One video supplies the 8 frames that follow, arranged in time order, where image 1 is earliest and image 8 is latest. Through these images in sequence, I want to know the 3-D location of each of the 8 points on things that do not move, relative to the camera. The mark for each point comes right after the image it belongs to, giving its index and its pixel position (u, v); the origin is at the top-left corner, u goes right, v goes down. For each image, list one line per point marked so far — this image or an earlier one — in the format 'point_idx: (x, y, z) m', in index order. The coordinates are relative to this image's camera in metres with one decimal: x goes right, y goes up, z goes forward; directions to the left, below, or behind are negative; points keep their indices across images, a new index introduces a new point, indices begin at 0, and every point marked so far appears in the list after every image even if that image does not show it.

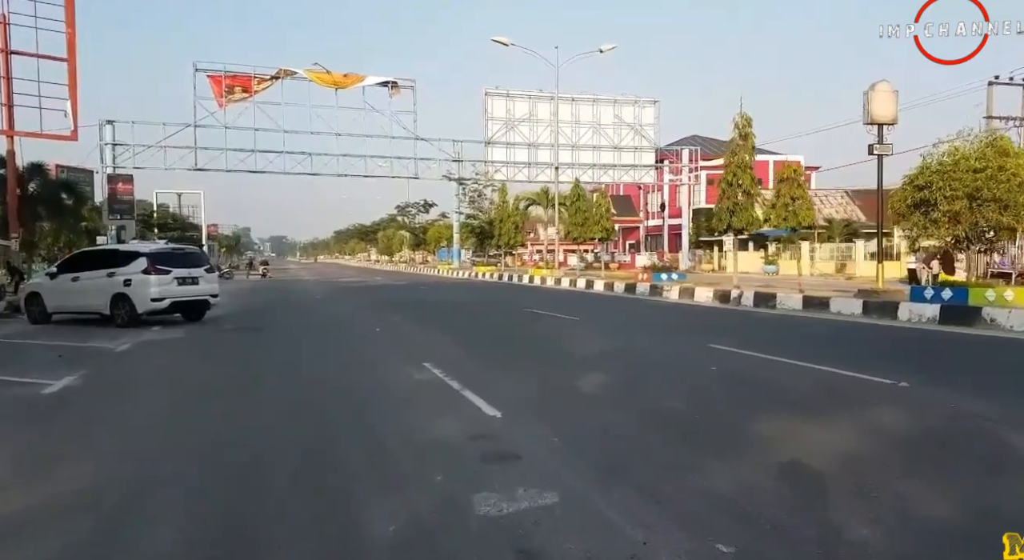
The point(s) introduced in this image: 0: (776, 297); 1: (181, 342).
0: (+5.4, -0.3, +15.7) m
1: (-6.3, -1.2, +15.0) m
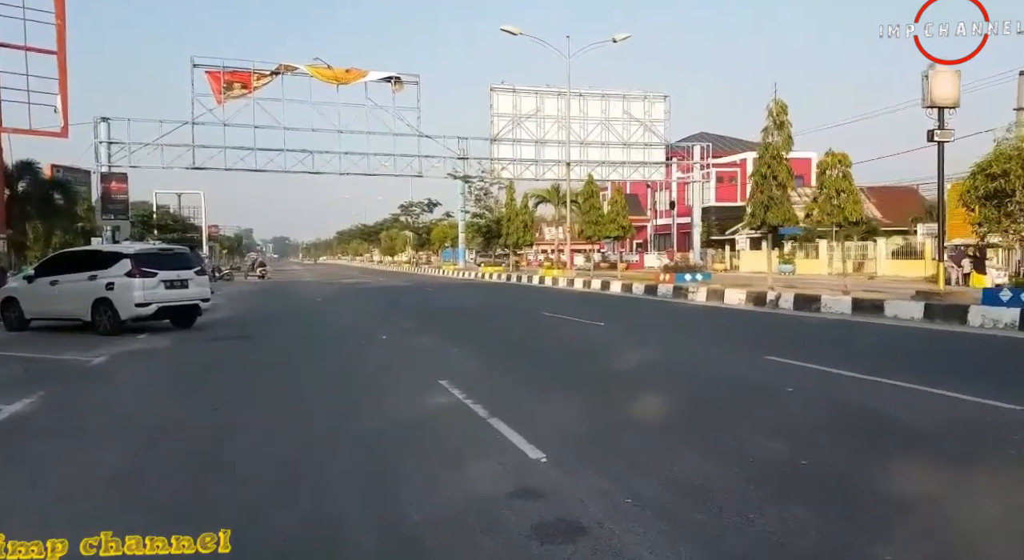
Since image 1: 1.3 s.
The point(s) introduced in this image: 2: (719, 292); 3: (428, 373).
0: (+5.7, -0.4, +14.3) m
1: (-6.0, -1.2, +13.7) m
2: (+5.0, -0.3, +18.3) m
3: (-1.3, -1.4, +11.4) m
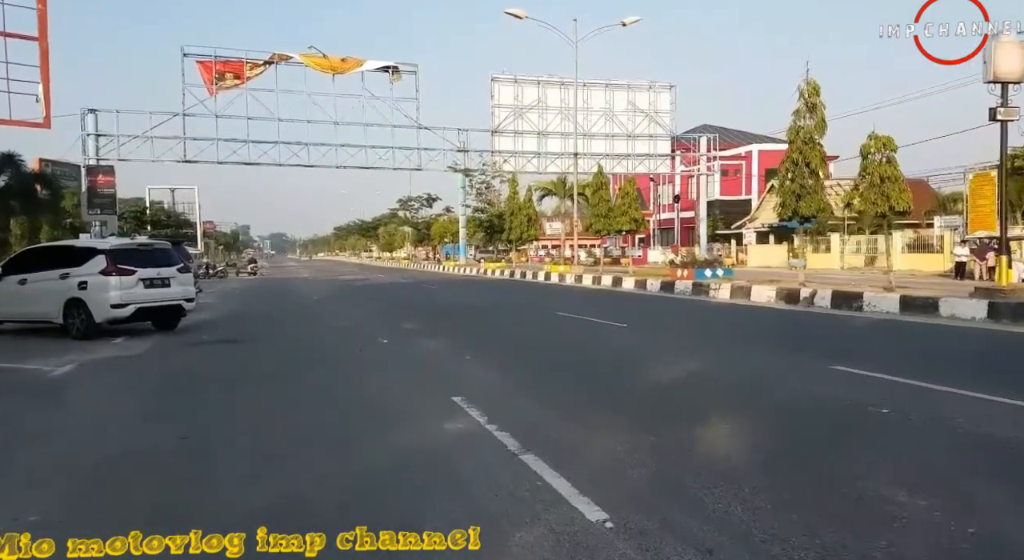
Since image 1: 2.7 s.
0: (+5.9, -0.3, +13.1) m
1: (-5.8, -1.2, +12.4) m
2: (+5.2, -0.2, +17.1) m
3: (-1.0, -1.4, +10.2) m
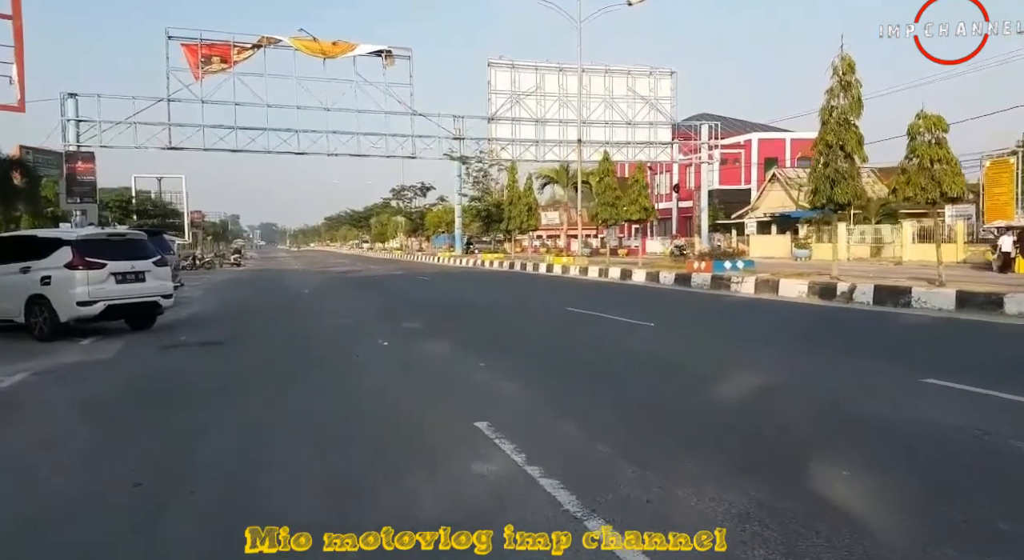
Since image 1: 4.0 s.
0: (+6.1, -0.2, +11.9) m
1: (-5.6, -1.1, +11.1) m
2: (+5.3, 0.0, +15.9) m
3: (-0.8, -1.3, +8.9) m
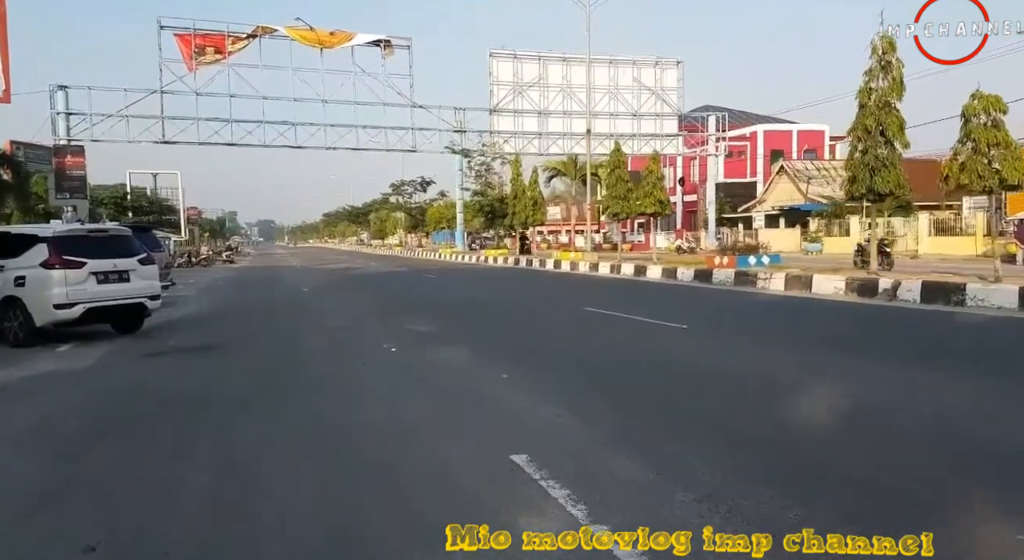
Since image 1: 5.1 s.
0: (+6.3, -0.1, +10.9) m
1: (-5.3, -1.1, +10.1) m
2: (+5.6, 0.0, +14.9) m
3: (-0.6, -1.3, +8.0) m
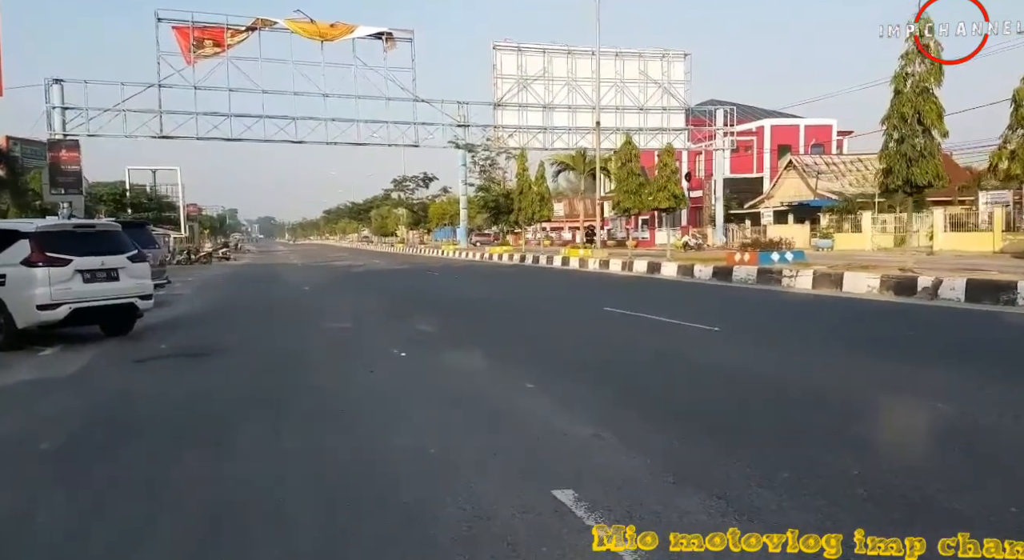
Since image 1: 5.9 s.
0: (+6.5, -0.1, +10.2) m
1: (-5.1, -1.1, +9.4) m
2: (+5.8, +0.1, +14.1) m
3: (-0.3, -1.3, +7.2) m
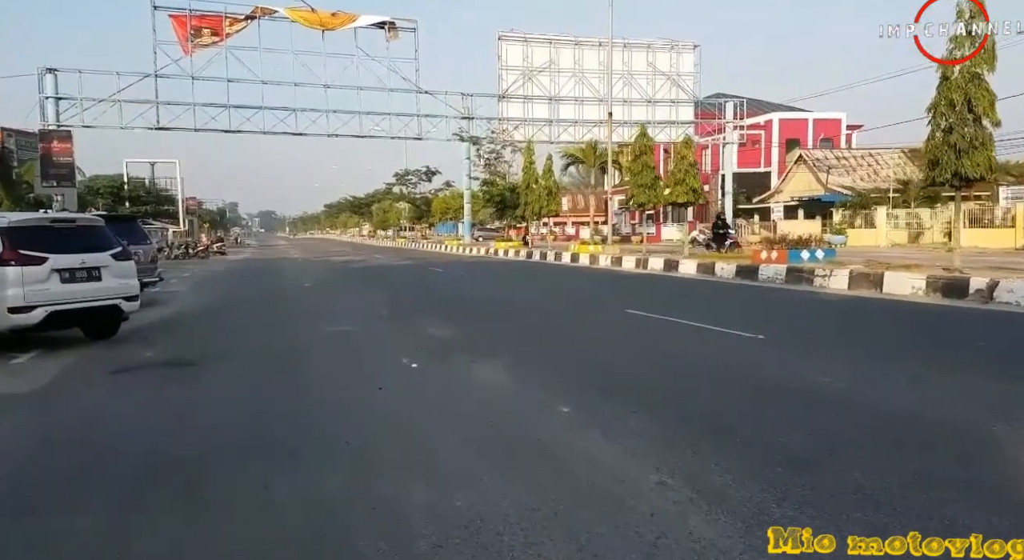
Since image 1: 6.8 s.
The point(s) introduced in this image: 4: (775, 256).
0: (+6.8, -0.1, +9.3) m
1: (-4.9, -1.1, +8.5) m
2: (+6.0, +0.1, +13.2) m
3: (-0.1, -1.3, +6.3) m
4: (+5.4, +0.5, +16.3) m
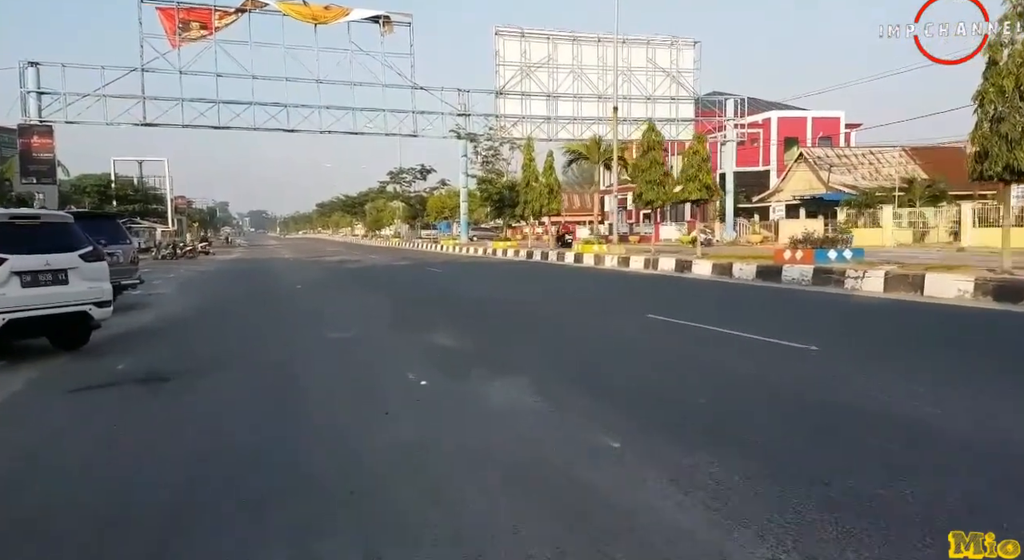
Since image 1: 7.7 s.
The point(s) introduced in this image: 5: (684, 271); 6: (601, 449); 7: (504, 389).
0: (+7.0, -0.2, +8.4) m
1: (-4.7, -1.2, +7.5) m
2: (+6.1, +0.1, +12.3) m
3: (+0.1, -1.4, +5.4) m
4: (+5.5, +0.5, +15.4) m
5: (+4.0, +0.2, +18.5) m
6: (+0.7, -1.3, +5.5) m
7: (-0.1, -1.2, +7.6) m
